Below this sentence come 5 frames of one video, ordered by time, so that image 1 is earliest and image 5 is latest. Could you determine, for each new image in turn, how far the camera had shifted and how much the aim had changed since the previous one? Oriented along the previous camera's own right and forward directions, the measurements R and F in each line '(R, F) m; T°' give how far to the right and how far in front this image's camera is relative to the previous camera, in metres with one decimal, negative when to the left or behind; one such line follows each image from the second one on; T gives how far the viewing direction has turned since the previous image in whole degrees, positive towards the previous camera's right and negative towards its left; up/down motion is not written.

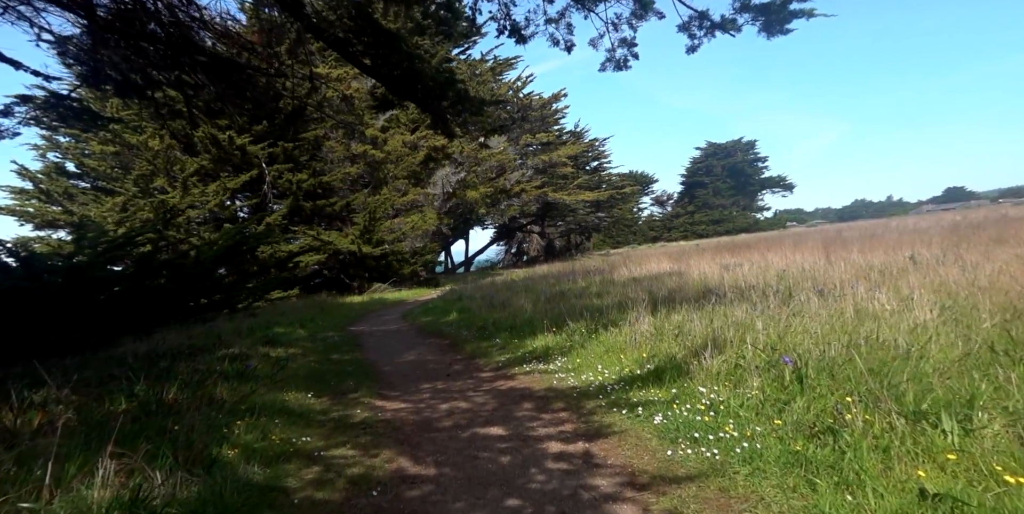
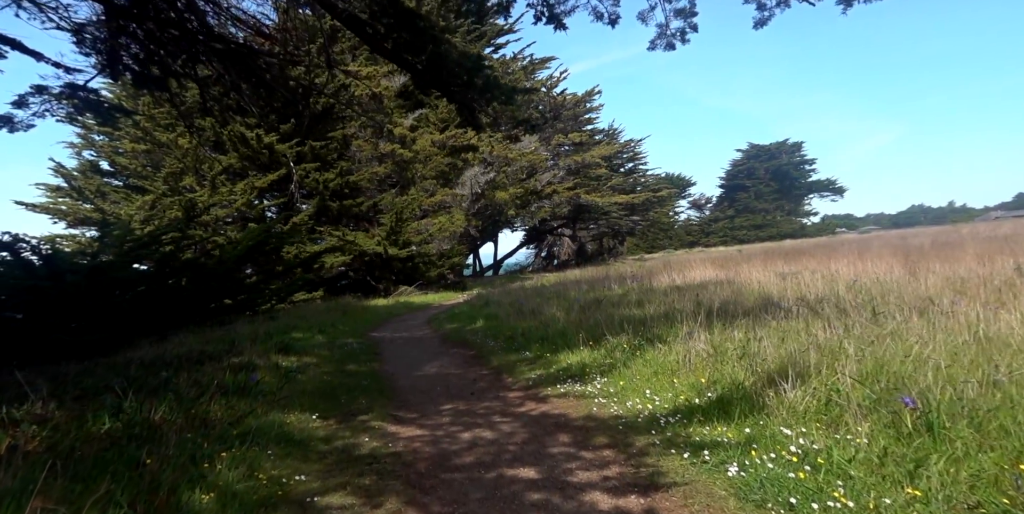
(-0.1, +0.9) m; -3°
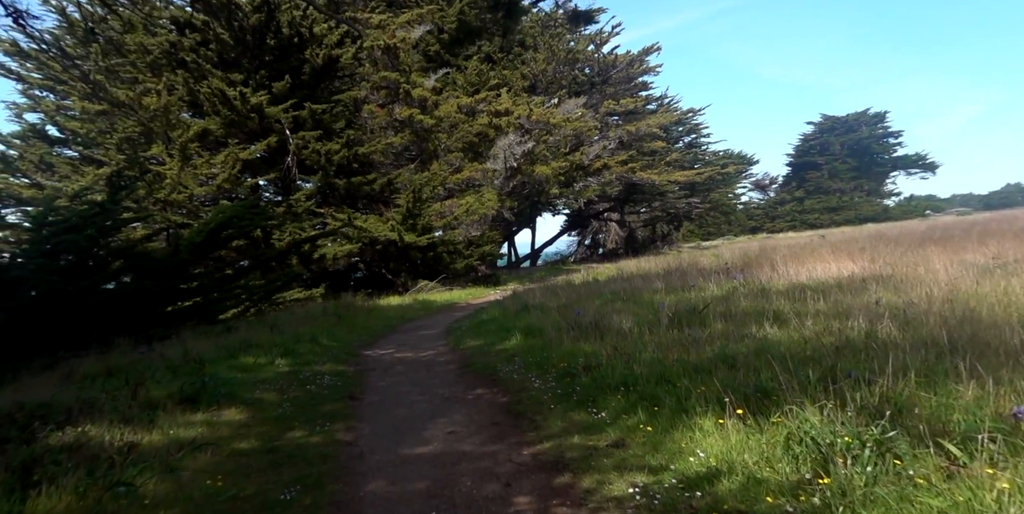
(-0.2, +3.8) m; -3°
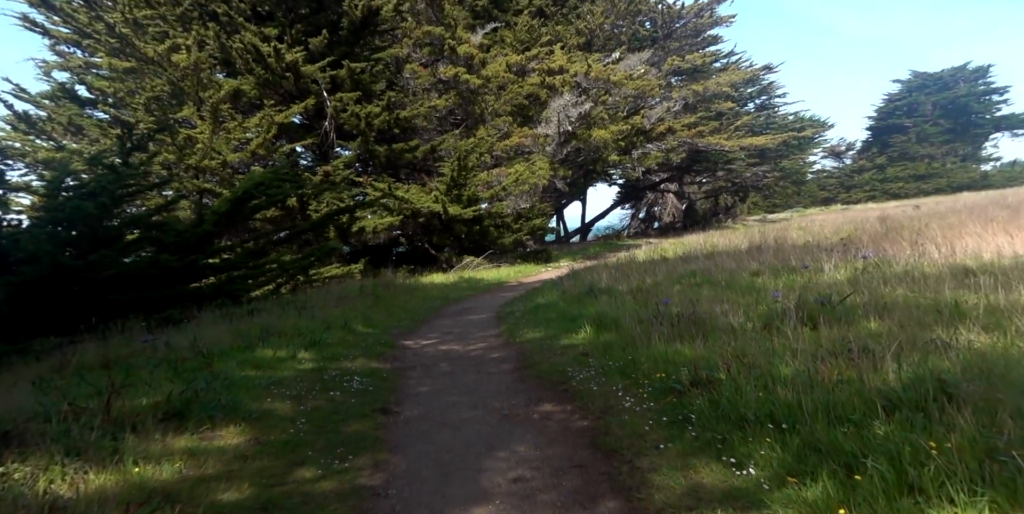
(-0.3, +1.5) m; -4°
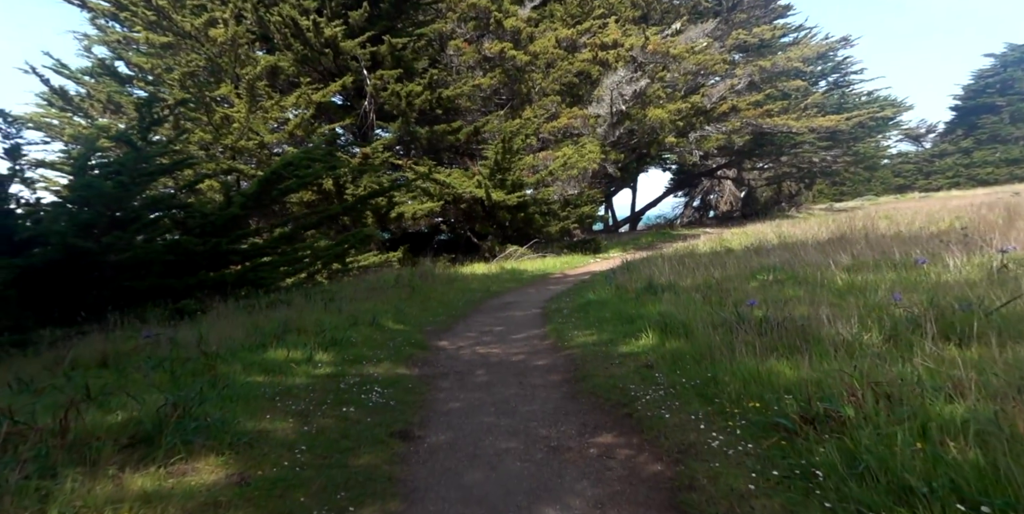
(-0.1, +1.0) m; -4°
